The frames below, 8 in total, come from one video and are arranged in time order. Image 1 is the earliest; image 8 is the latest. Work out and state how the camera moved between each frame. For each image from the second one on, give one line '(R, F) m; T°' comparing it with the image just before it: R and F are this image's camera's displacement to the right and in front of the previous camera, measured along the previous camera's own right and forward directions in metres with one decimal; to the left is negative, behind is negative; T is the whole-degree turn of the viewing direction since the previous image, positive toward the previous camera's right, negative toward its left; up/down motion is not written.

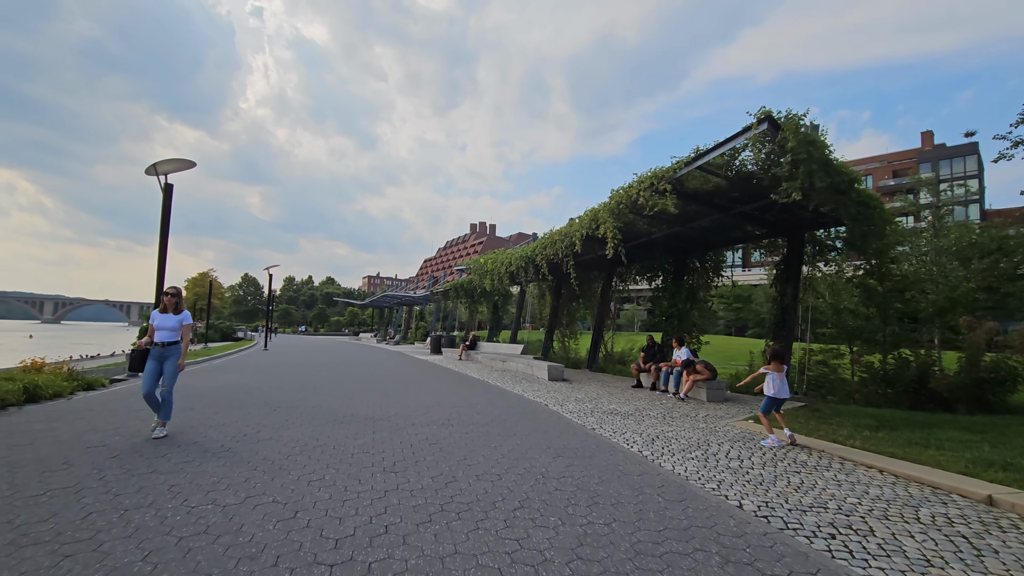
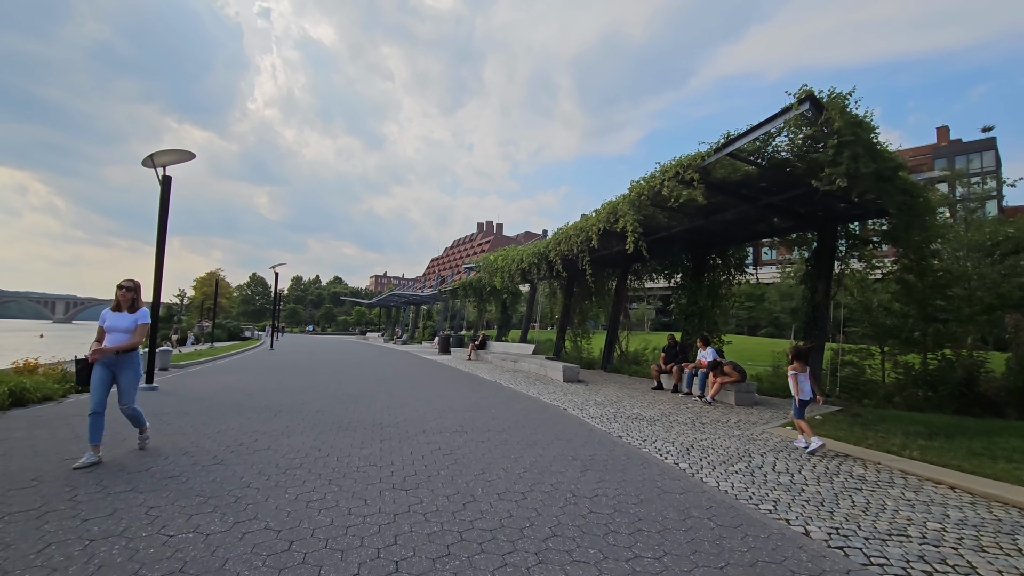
(-0.2, +0.6) m; -1°
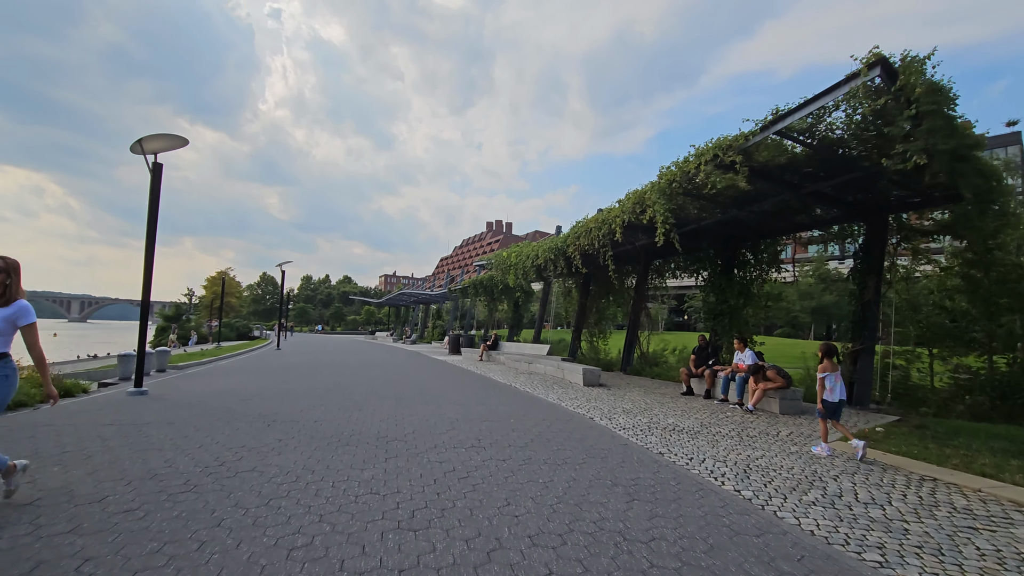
(-0.2, +0.9) m; -1°
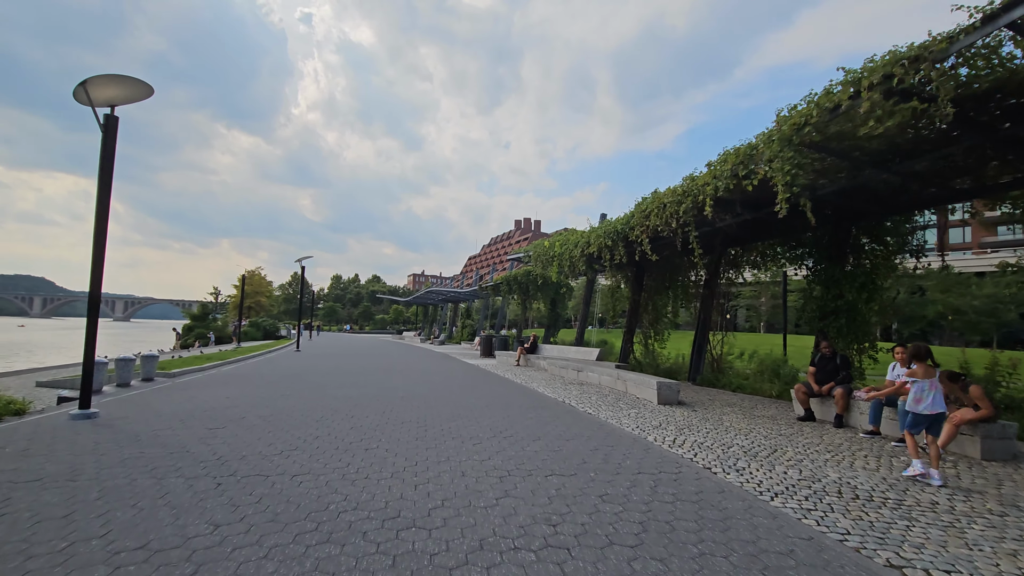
(-0.5, +2.5) m; -3°
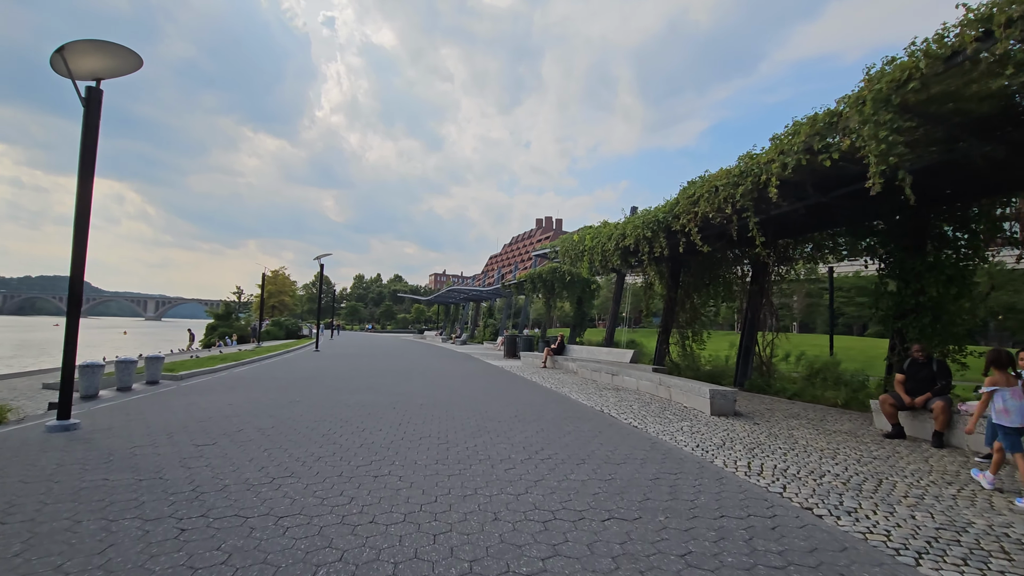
(-0.2, +1.1) m; -2°
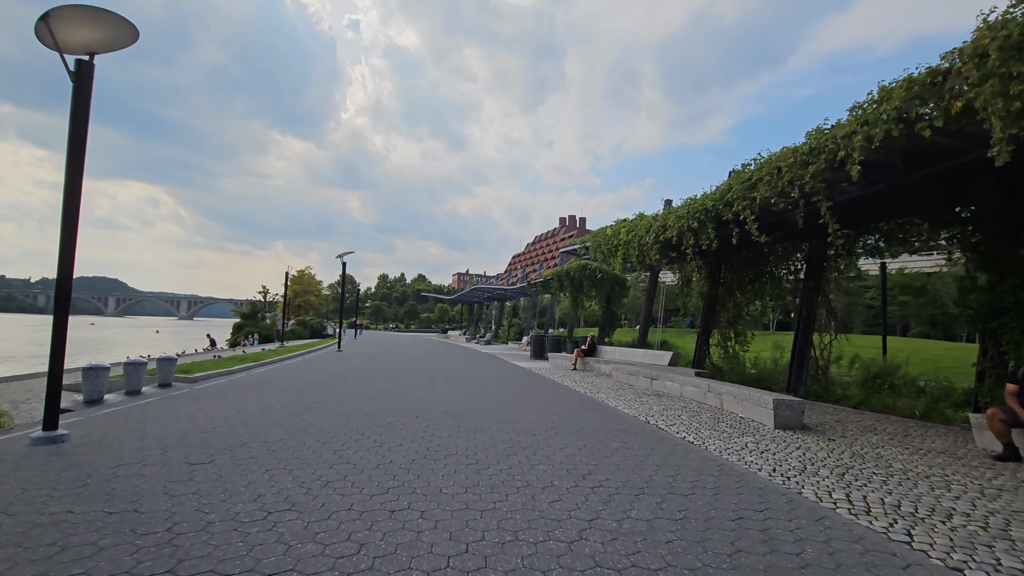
(-0.2, +0.9) m; -3°
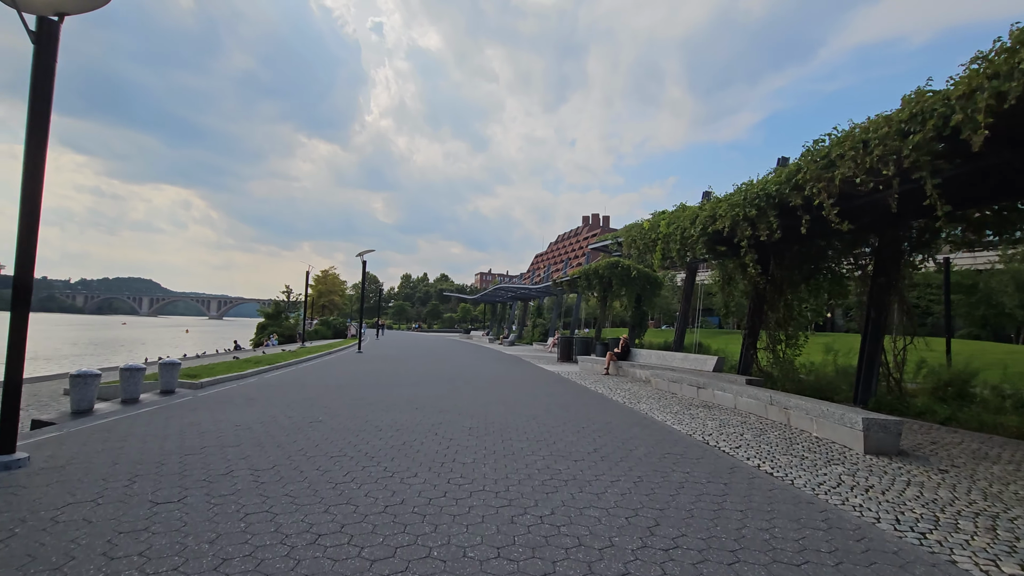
(-0.2, +1.1) m; -3°
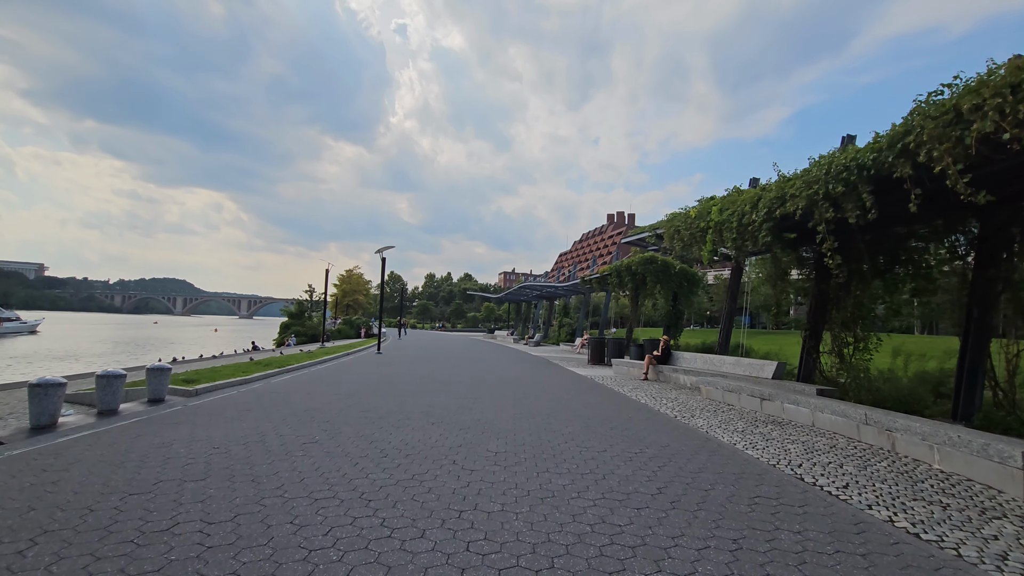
(-0.1, +1.4) m; -3°
